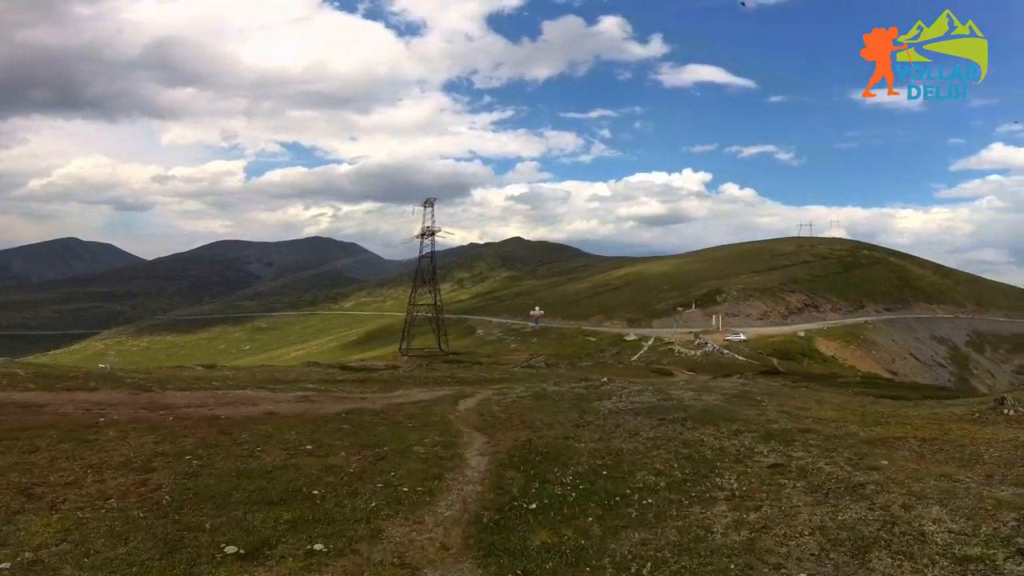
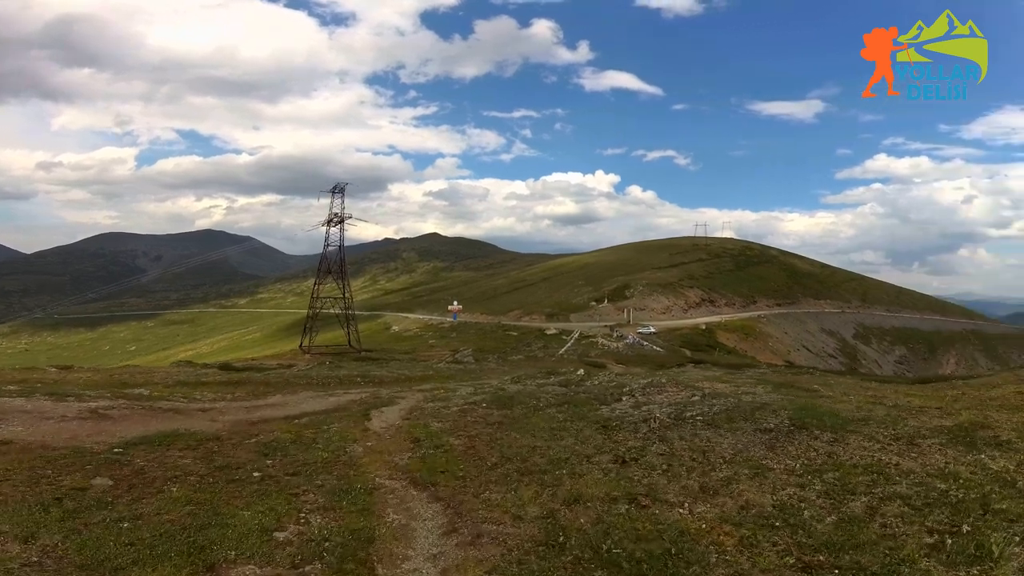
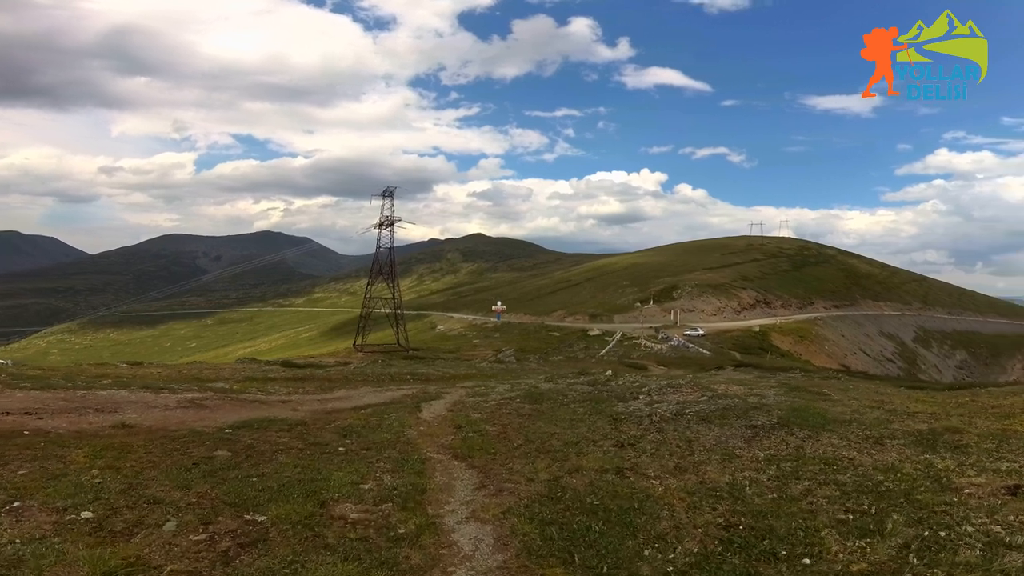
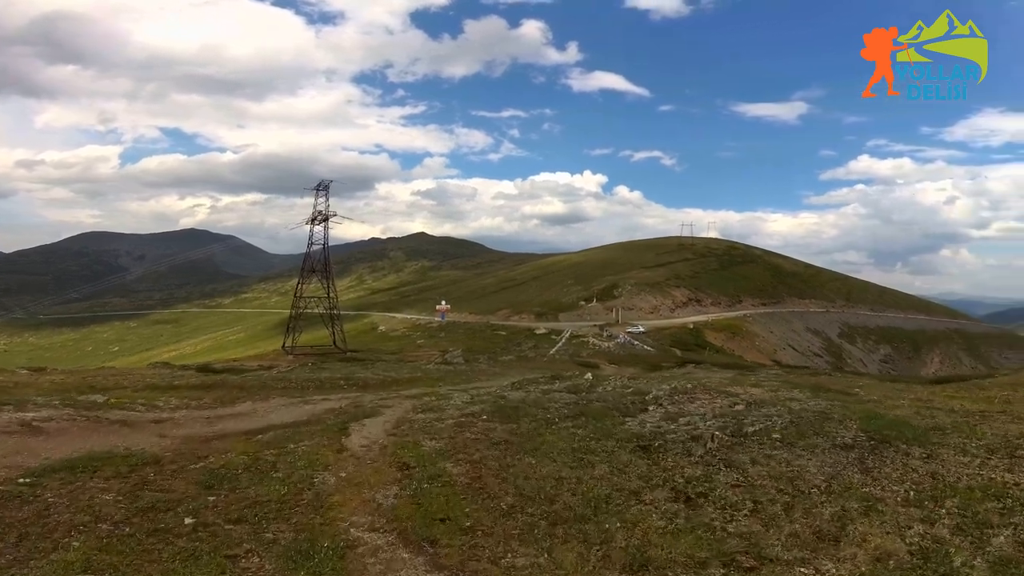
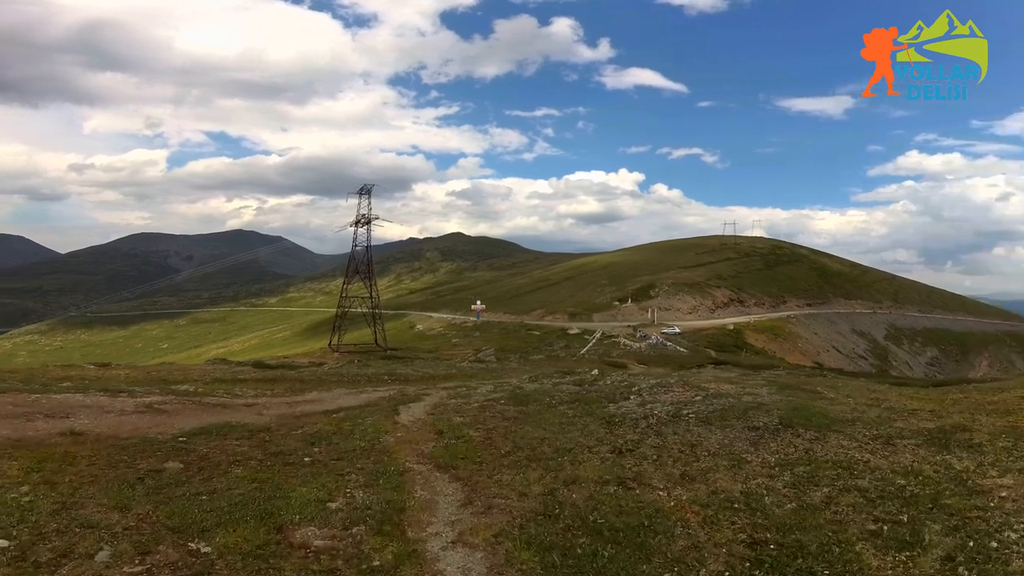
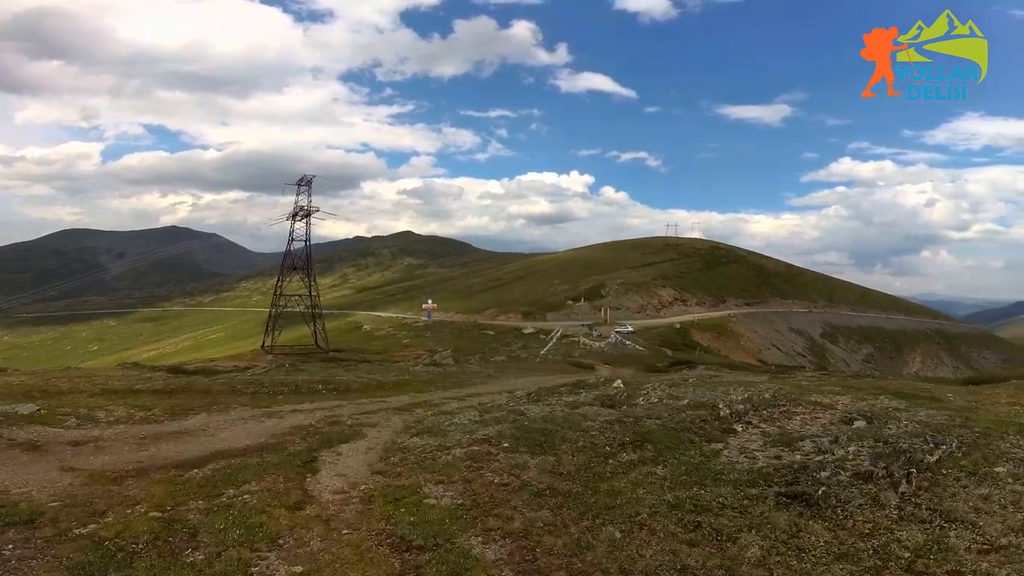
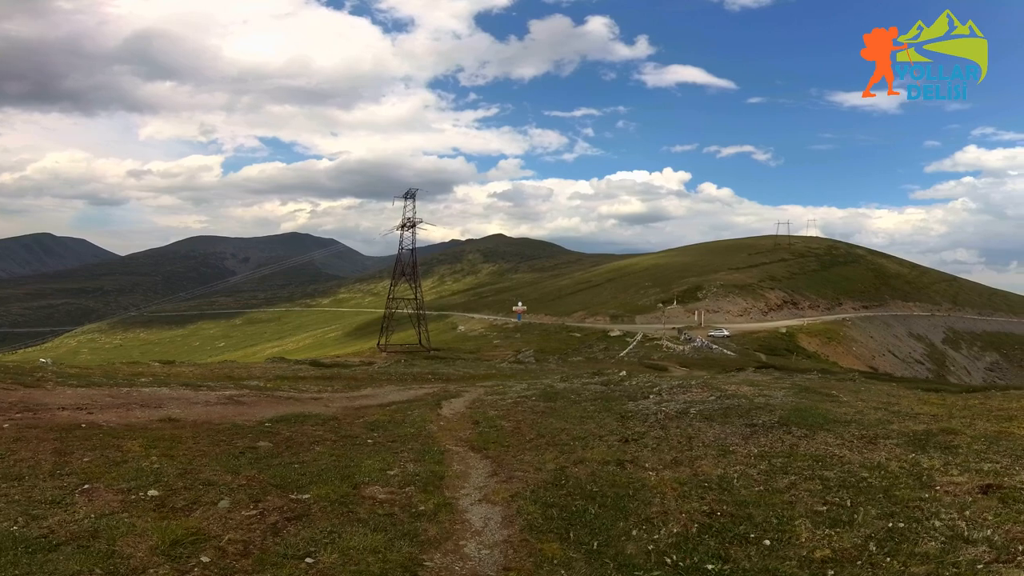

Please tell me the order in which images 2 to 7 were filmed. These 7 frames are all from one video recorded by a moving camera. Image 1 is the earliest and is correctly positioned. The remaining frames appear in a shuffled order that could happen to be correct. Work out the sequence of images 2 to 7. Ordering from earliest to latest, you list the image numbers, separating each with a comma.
7, 3, 5, 2, 4, 6
